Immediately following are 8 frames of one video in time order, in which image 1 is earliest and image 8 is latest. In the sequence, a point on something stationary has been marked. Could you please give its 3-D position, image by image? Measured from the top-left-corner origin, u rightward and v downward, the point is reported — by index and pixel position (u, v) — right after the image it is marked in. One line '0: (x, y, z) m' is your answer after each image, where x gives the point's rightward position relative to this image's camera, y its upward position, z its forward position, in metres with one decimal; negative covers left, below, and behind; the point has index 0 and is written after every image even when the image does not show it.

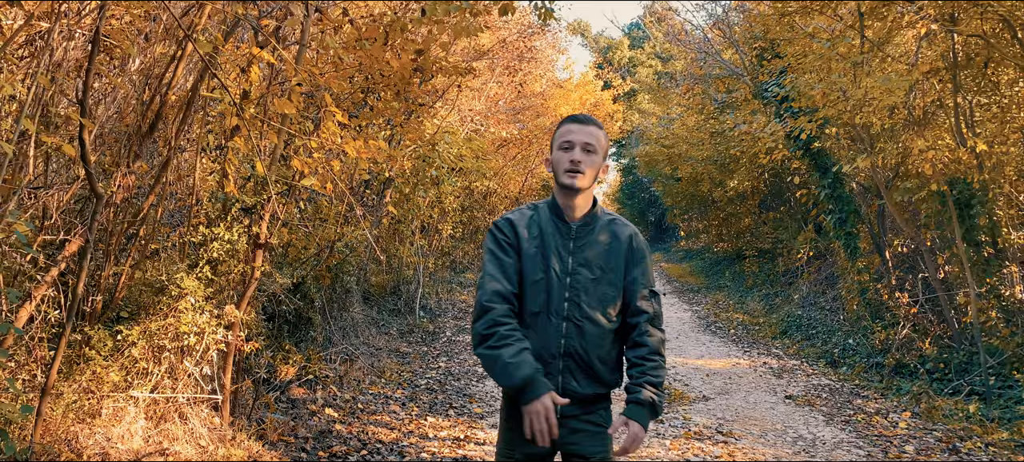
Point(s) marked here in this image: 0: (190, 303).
0: (-2.3, -0.5, +4.8) m
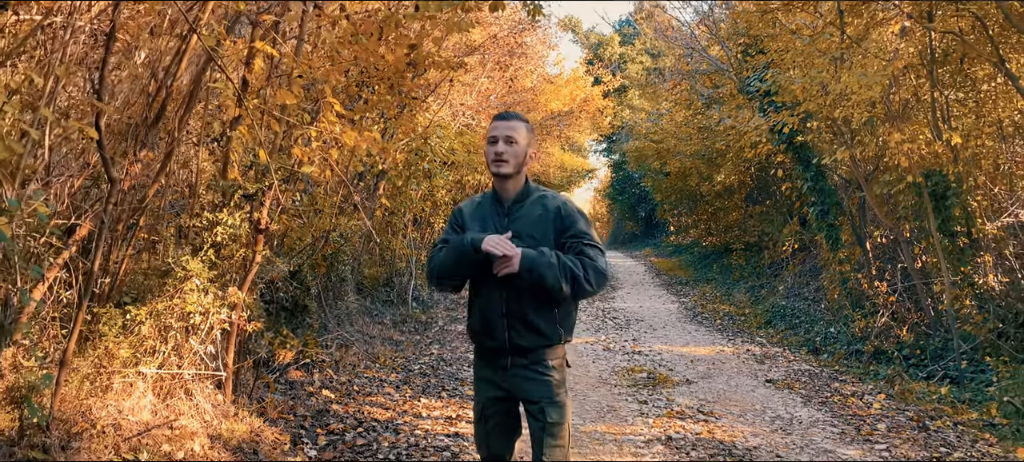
0: (-2.4, -0.4, +5.0) m
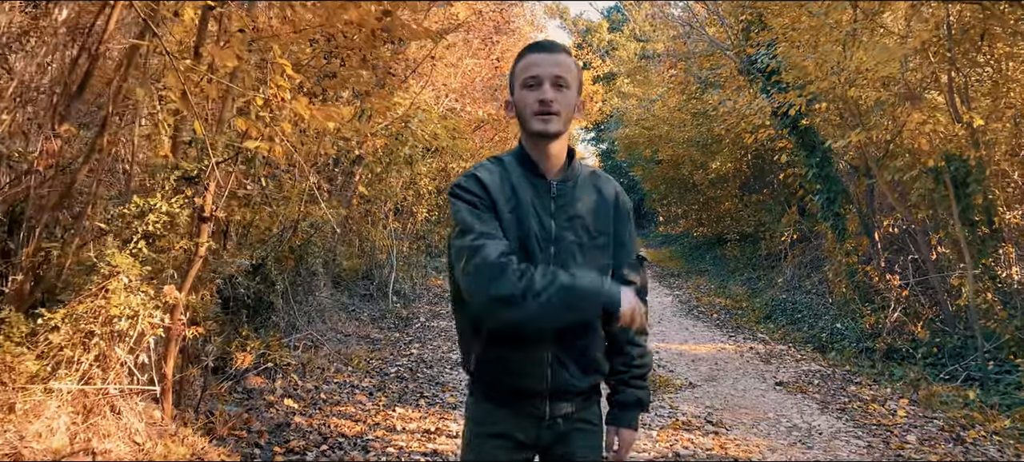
0: (-2.4, -0.4, +4.2) m
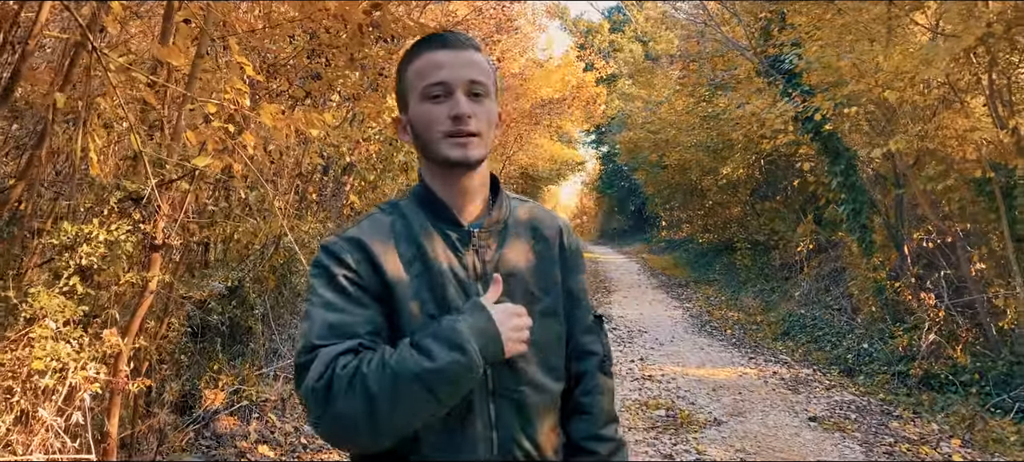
0: (-2.4, -0.5, +3.6) m
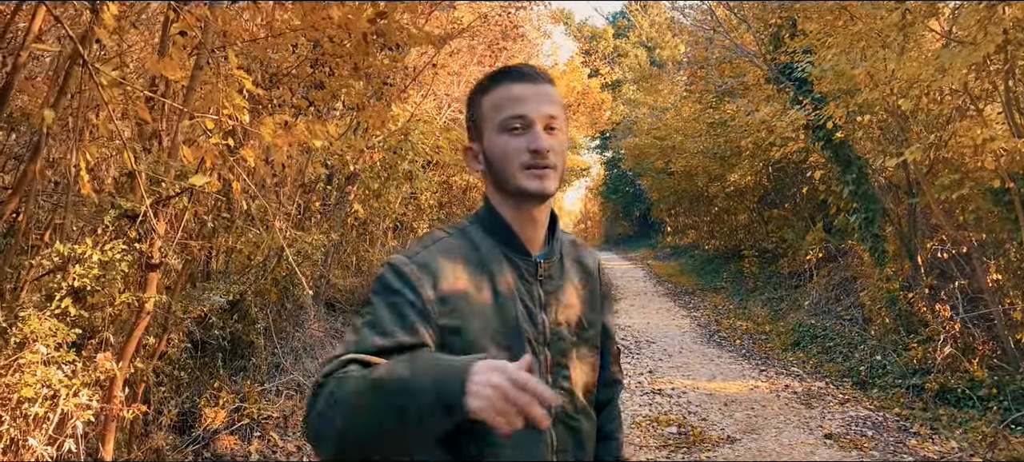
0: (-2.3, -0.6, +3.4) m
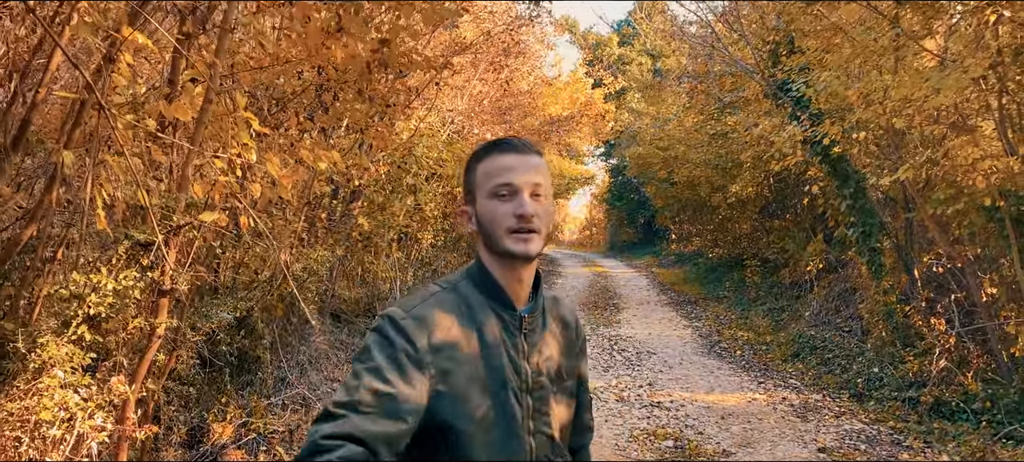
0: (-2.4, -0.8, +3.6) m
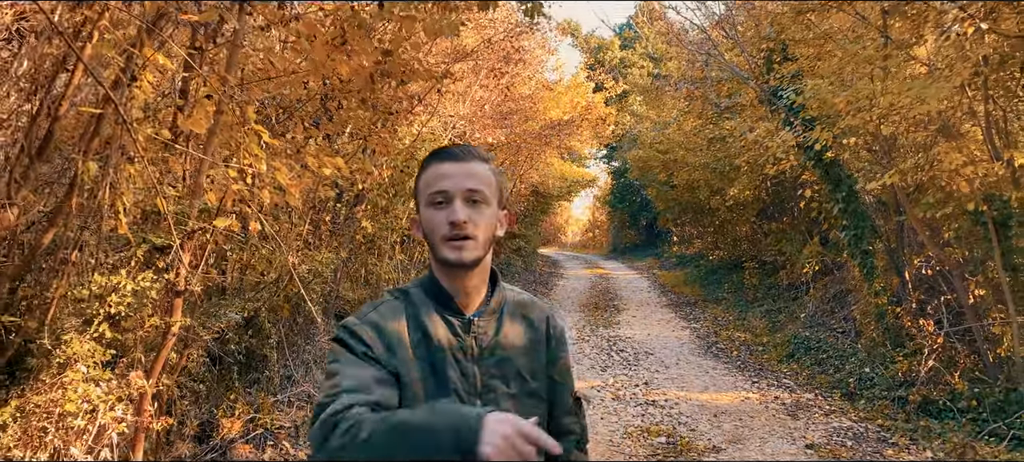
0: (-2.4, -0.8, +3.8) m
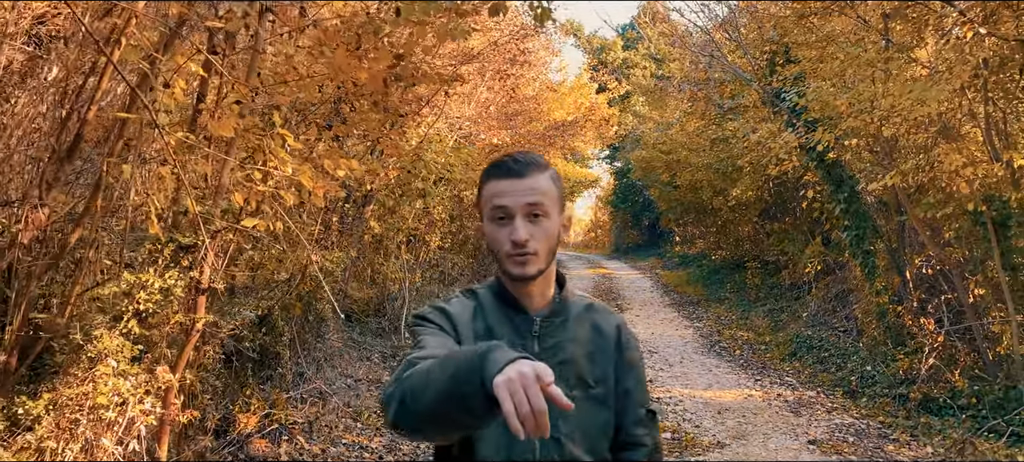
0: (-2.3, -0.8, +4.0) m
